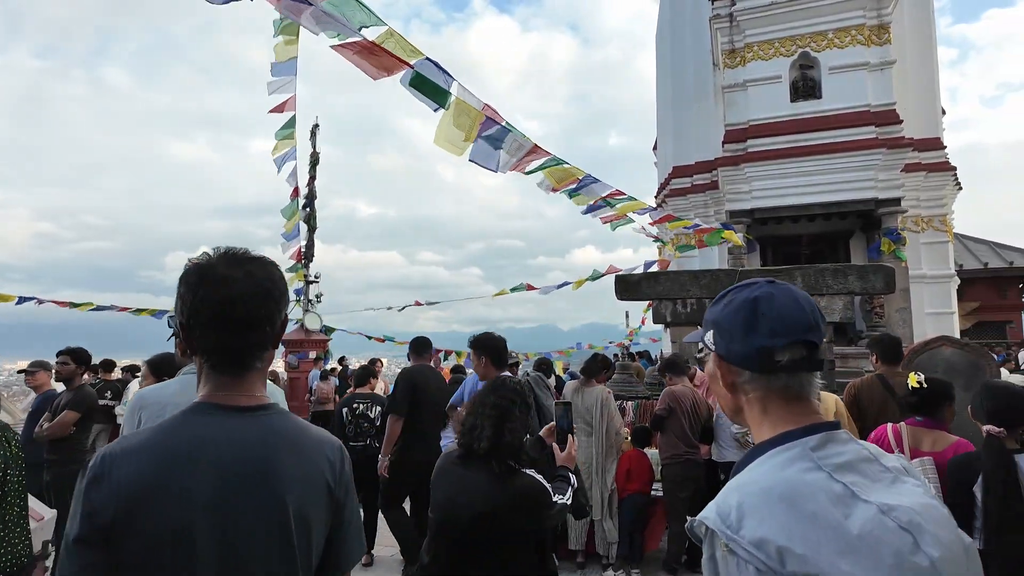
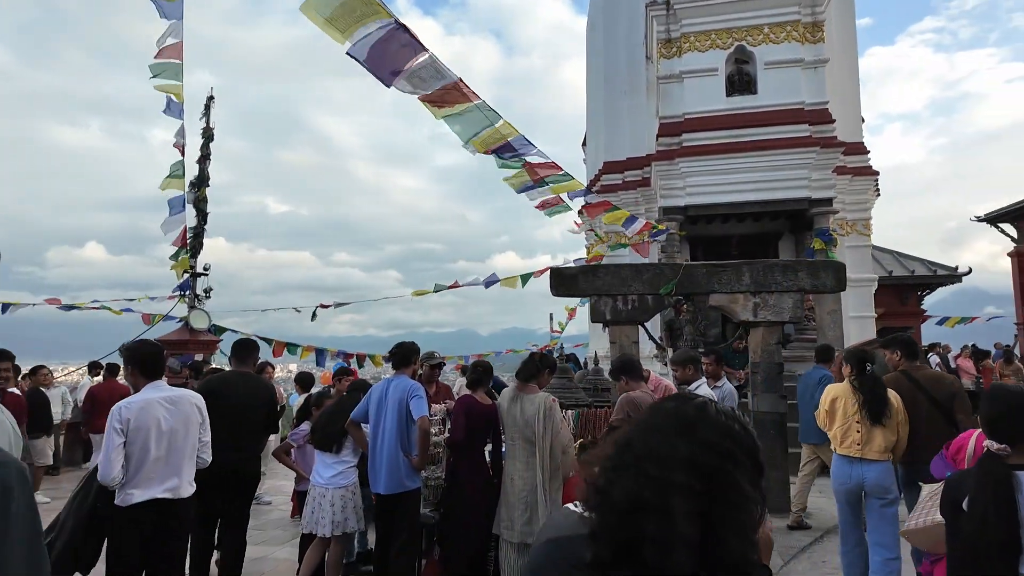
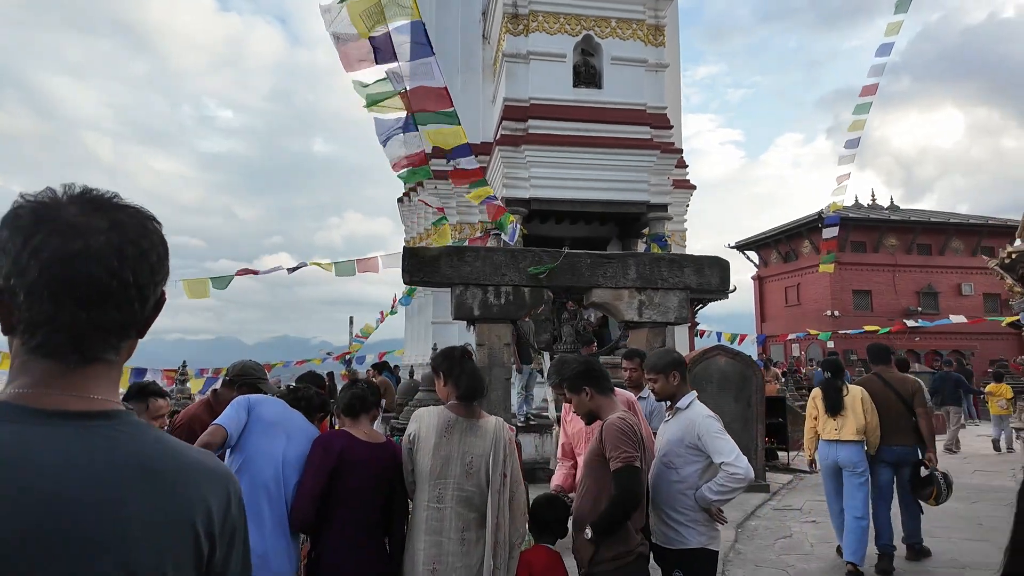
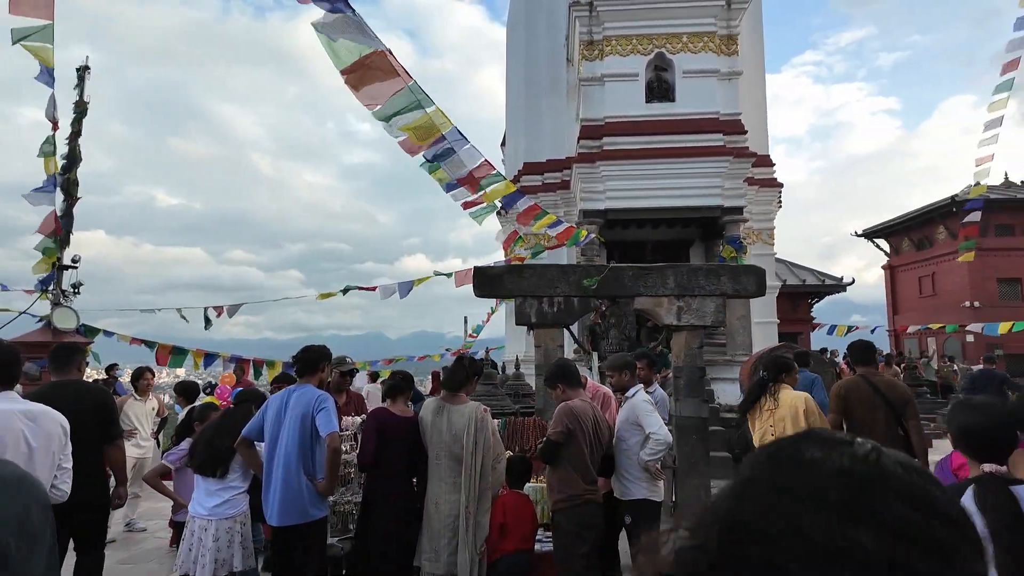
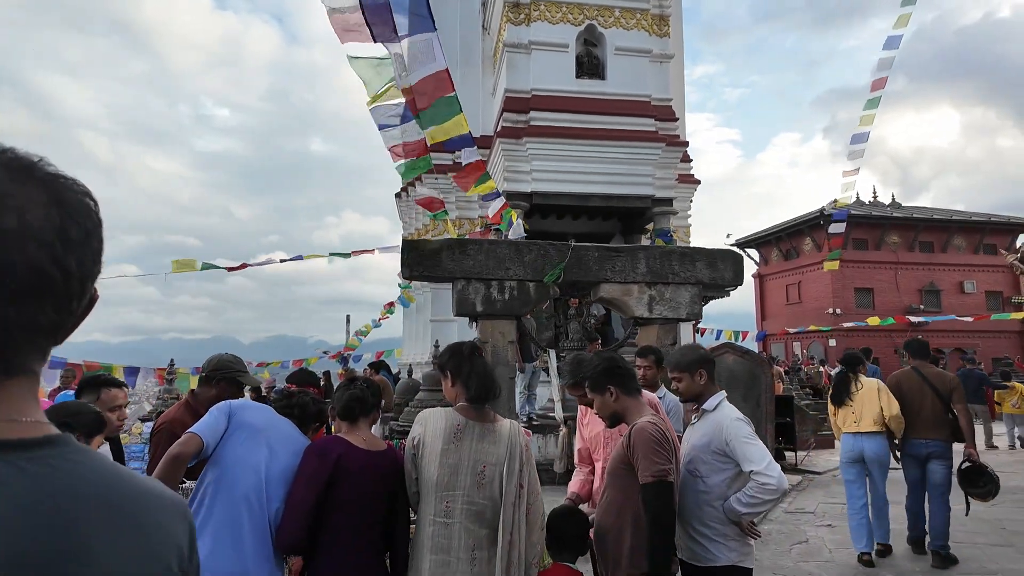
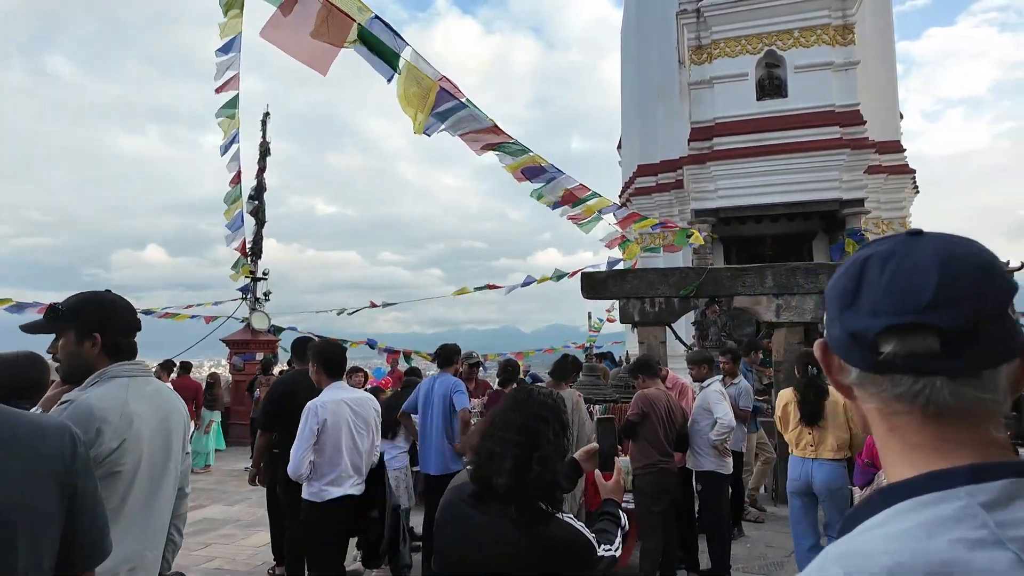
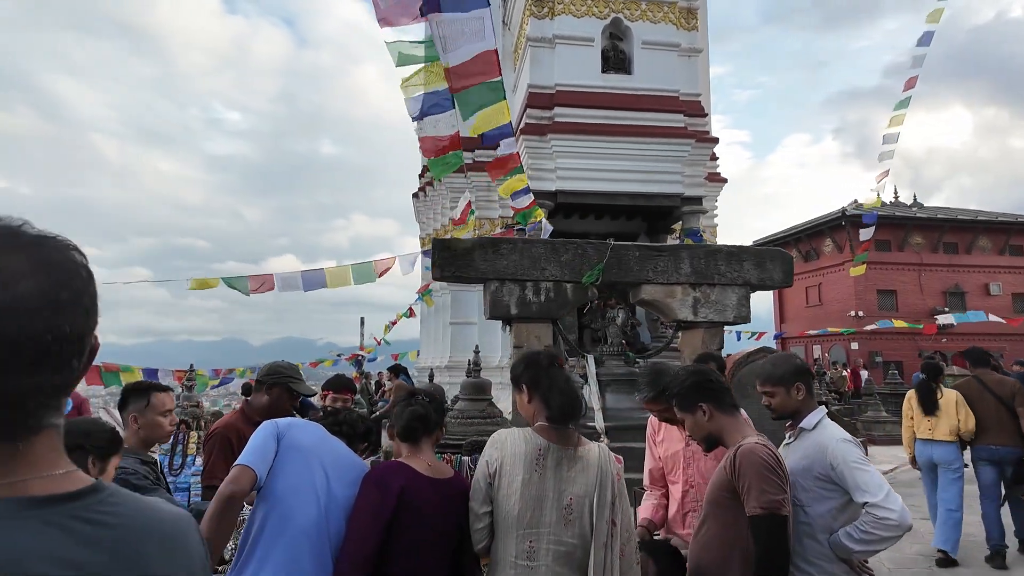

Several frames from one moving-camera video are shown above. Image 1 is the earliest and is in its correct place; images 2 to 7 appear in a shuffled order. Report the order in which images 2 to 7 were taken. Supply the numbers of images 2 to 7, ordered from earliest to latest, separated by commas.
6, 2, 4, 3, 5, 7
